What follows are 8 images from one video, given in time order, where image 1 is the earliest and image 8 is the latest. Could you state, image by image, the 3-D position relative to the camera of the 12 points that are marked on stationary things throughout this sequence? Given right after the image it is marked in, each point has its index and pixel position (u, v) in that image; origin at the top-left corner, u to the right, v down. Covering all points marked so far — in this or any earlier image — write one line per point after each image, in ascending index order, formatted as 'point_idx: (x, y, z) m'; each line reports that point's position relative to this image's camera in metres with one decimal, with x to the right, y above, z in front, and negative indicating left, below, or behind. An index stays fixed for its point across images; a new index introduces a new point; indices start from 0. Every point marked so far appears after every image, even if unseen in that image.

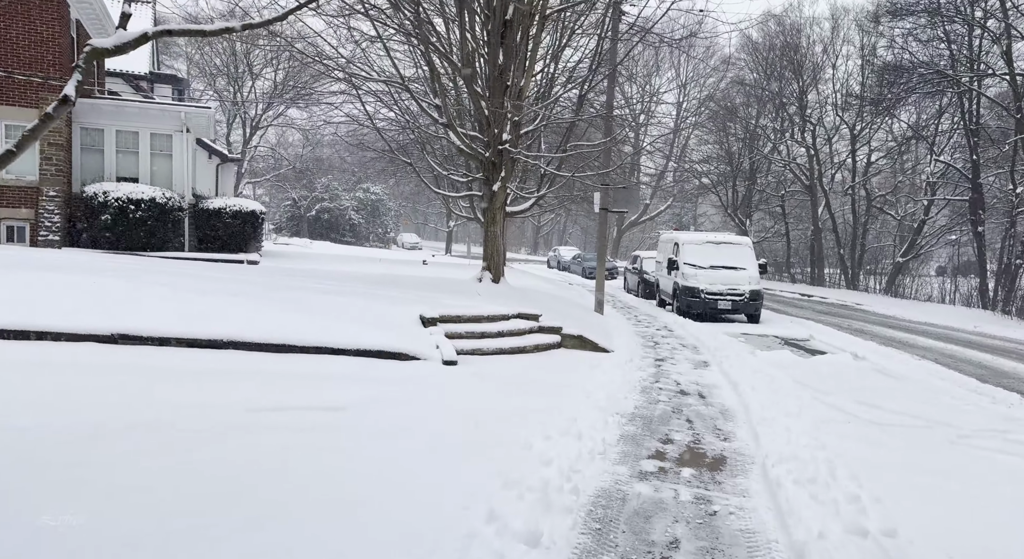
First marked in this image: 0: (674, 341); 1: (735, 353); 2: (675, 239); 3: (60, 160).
0: (+2.5, -1.0, +12.5) m
1: (+3.1, -1.1, +10.8) m
2: (+3.8, +1.0, +18.4) m
3: (-9.6, +2.5, +16.7) m
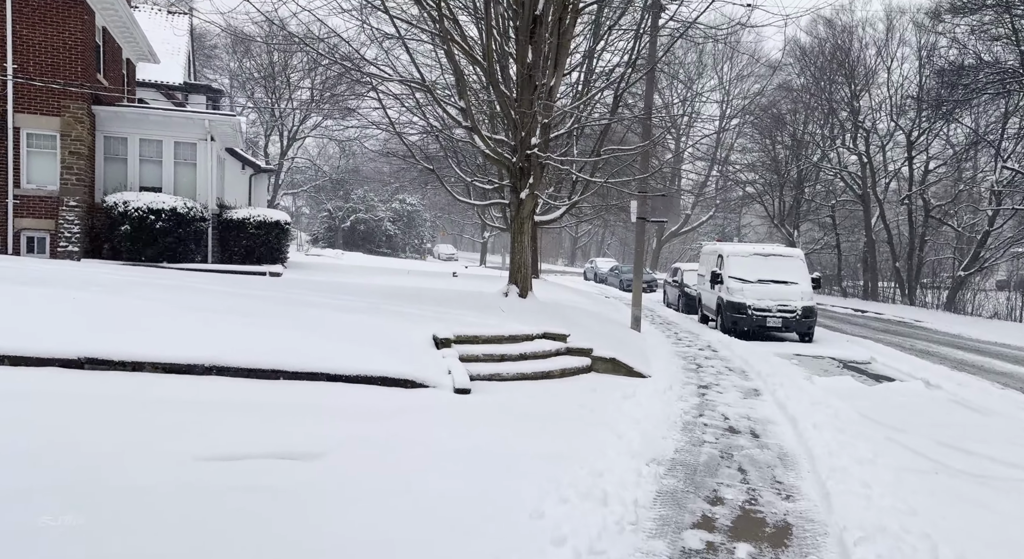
0: (+3.0, -1.3, +11.4) m
1: (+3.4, -1.3, +9.6) m
2: (+4.6, +0.7, +17.2) m
3: (-9.0, +2.3, +16.3) m
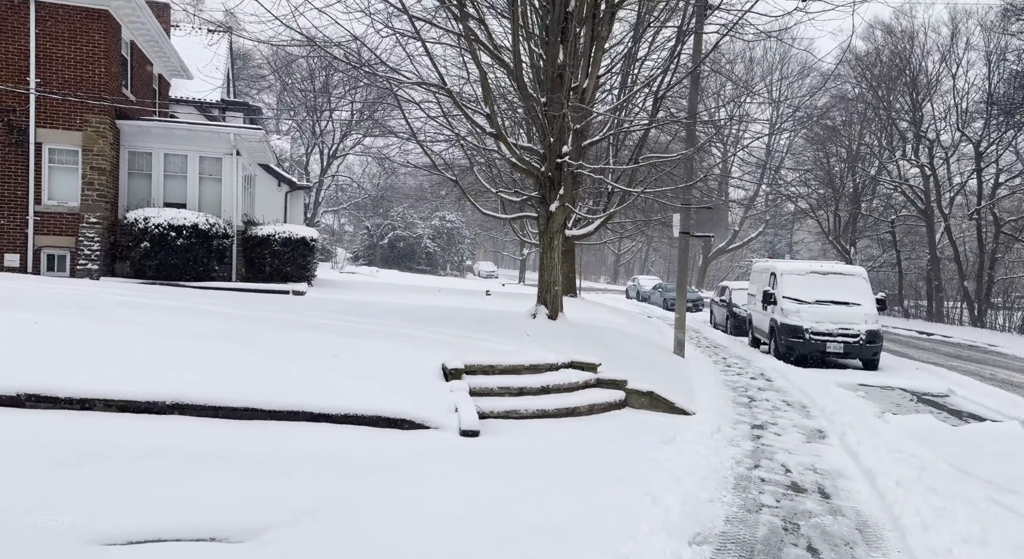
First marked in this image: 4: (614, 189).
0: (+3.3, -1.5, +10.1) m
1: (+3.7, -1.5, +8.4) m
2: (+5.3, +0.2, +15.9) m
3: (-8.3, +1.9, +15.8) m
4: (+1.9, +1.7, +14.3) m
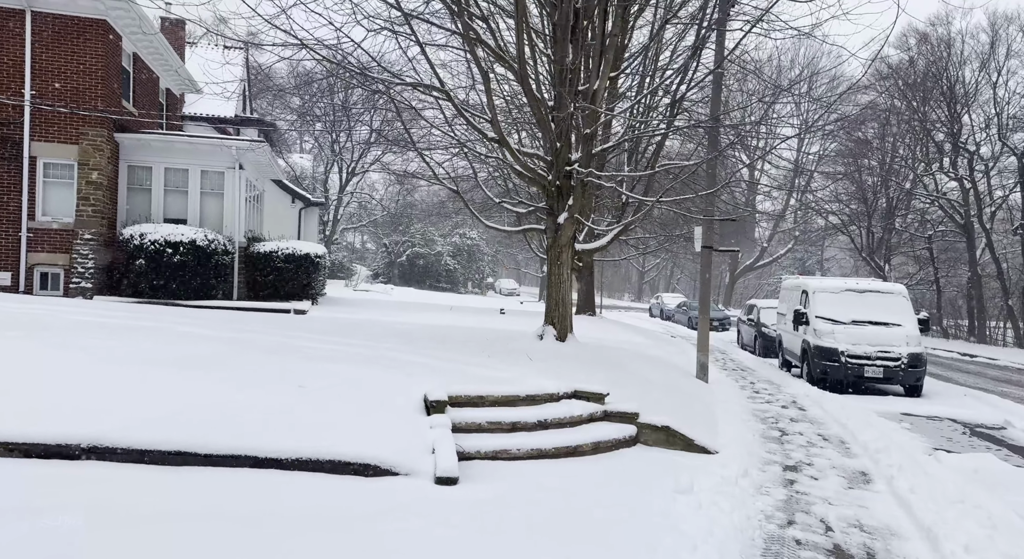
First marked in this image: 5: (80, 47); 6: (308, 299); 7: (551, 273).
0: (+3.4, -1.7, +9.0) m
1: (+3.7, -1.7, +7.3) m
2: (+5.5, -0.1, +14.8) m
3: (-8.0, +1.5, +15.2) m
4: (+2.0, +1.3, +13.3) m
5: (-8.4, +4.5, +15.2) m
6: (-4.5, -0.4, +17.3) m
7: (+0.5, +0.1, +10.4) m
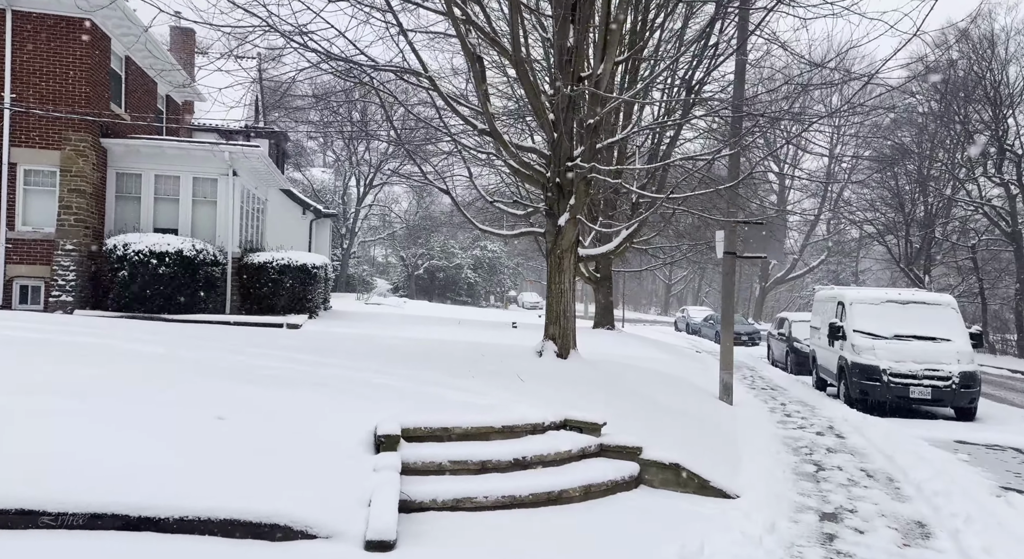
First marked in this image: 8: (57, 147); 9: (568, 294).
0: (+3.3, -1.8, +7.7) m
1: (+3.5, -1.7, +6.0) m
2: (+5.6, -0.3, +13.5) m
3: (-7.9, +1.3, +14.3) m
4: (+2.1, +1.2, +12.1) m
5: (-8.3, +4.3, +14.4) m
6: (-4.3, -0.7, +16.4) m
7: (+0.5, 0.0, +9.2) m
8: (-8.4, +2.4, +14.4) m
9: (+0.7, -0.2, +9.2) m
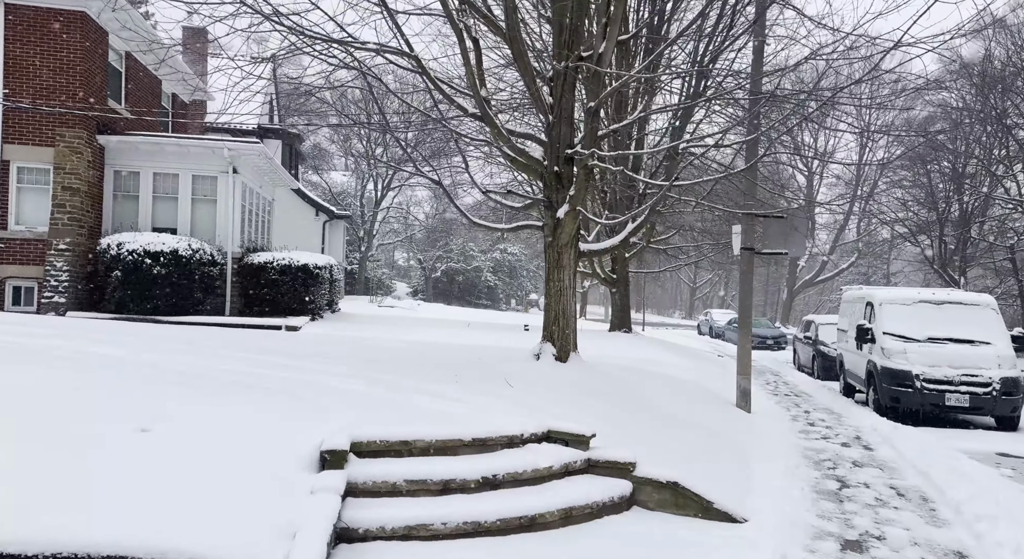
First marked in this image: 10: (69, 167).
0: (+3.2, -1.8, +6.9) m
1: (+3.3, -1.7, +5.2) m
2: (+5.7, -0.3, +12.6) m
3: (-7.8, +1.3, +13.9) m
4: (+2.1, +1.2, +11.4) m
5: (-8.2, +4.3, +14.0) m
6: (-4.1, -0.7, +15.8) m
7: (+0.4, 0.0, +8.5) m
8: (-8.2, +2.4, +14.0) m
9: (+0.6, -0.1, +8.4) m
10: (-7.9, +2.0, +13.9) m
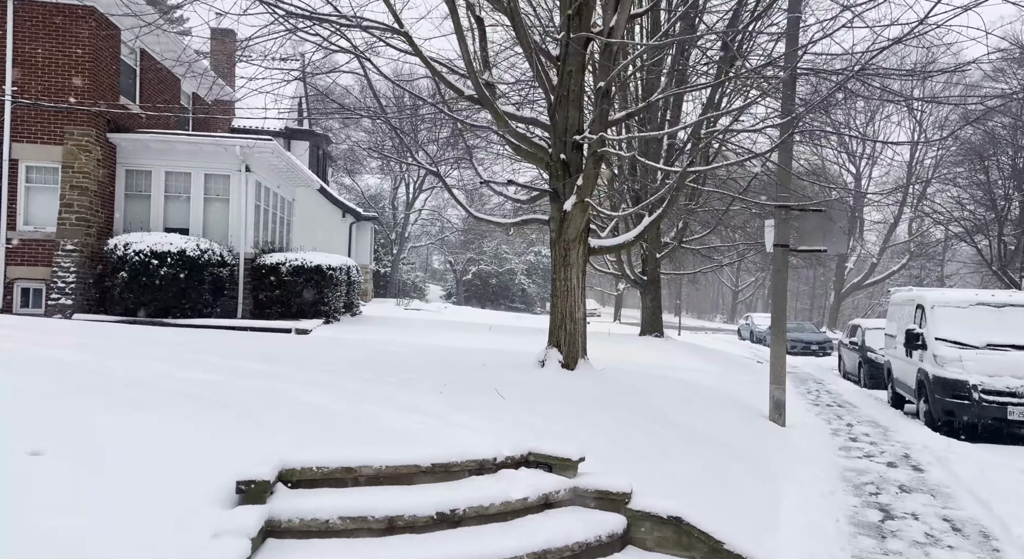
0: (+3.1, -1.8, +6.0) m
1: (+3.2, -1.6, +4.2) m
2: (+6.0, -0.3, +11.5) m
3: (-7.4, +1.2, +13.6) m
4: (+2.3, +1.2, +10.5) m
5: (-7.8, +4.2, +13.7) m
6: (-3.7, -0.7, +15.2) m
7: (+0.4, 0.0, +7.7) m
8: (-7.9, +2.4, +13.6) m
9: (+0.6, -0.1, +7.6) m
10: (-7.6, +2.0, +13.6) m
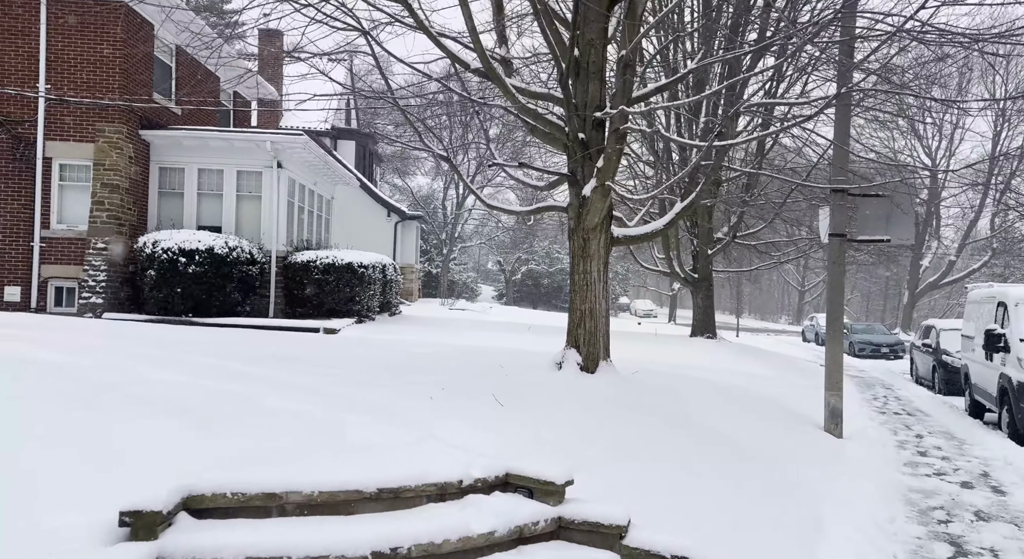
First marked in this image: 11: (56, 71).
0: (+3.1, -1.7, +5.0) m
1: (+3.0, -1.6, +3.2) m
2: (+6.4, -0.2, +10.3) m
3: (-6.8, +1.3, +13.4) m
4: (+2.7, +1.2, +9.5) m
5: (-7.2, +4.3, +13.6) m
6: (-2.9, -0.7, +14.8) m
7: (+0.6, +0.1, +6.9) m
8: (-7.3, +2.4, +13.5) m
9: (+0.8, -0.1, +6.8) m
10: (-6.9, +2.0, +13.4) m
11: (-7.9, +3.6, +13.5) m
